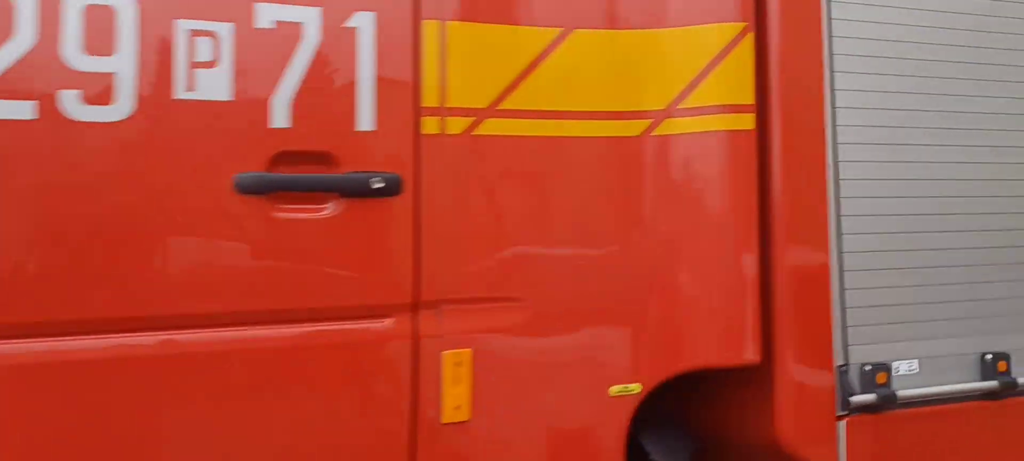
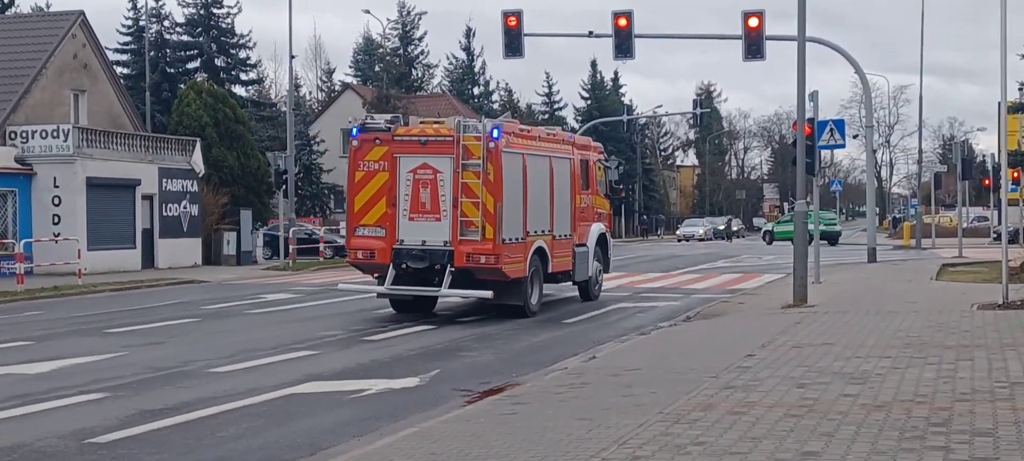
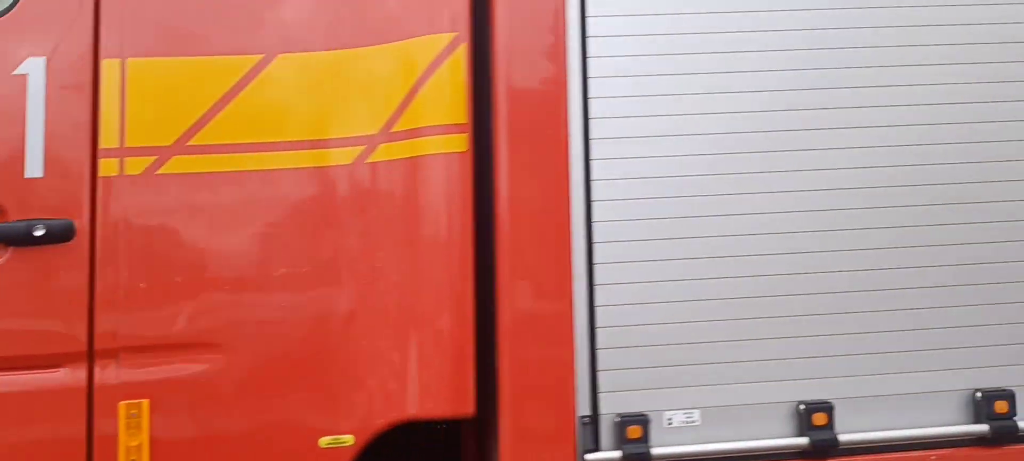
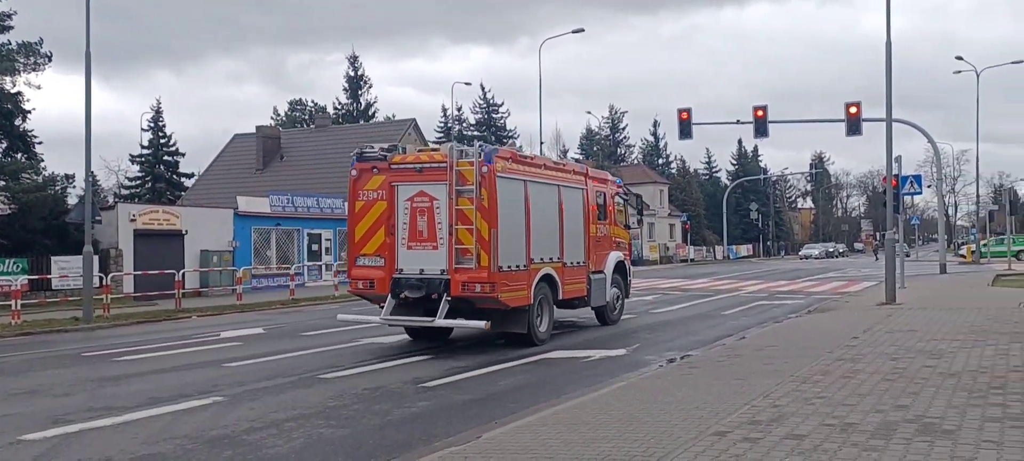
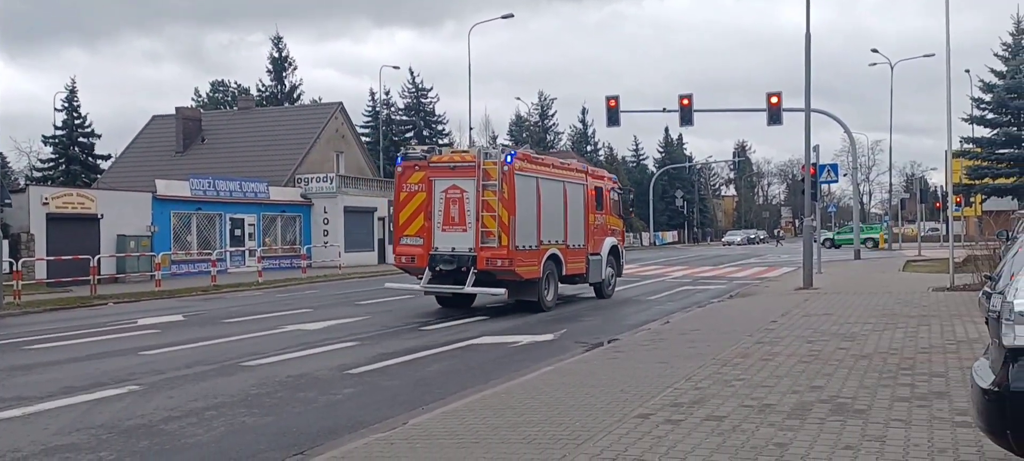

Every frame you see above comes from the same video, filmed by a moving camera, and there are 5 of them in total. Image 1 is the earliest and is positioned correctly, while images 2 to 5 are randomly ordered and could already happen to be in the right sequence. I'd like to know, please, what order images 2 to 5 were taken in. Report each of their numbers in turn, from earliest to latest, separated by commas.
3, 4, 5, 2
